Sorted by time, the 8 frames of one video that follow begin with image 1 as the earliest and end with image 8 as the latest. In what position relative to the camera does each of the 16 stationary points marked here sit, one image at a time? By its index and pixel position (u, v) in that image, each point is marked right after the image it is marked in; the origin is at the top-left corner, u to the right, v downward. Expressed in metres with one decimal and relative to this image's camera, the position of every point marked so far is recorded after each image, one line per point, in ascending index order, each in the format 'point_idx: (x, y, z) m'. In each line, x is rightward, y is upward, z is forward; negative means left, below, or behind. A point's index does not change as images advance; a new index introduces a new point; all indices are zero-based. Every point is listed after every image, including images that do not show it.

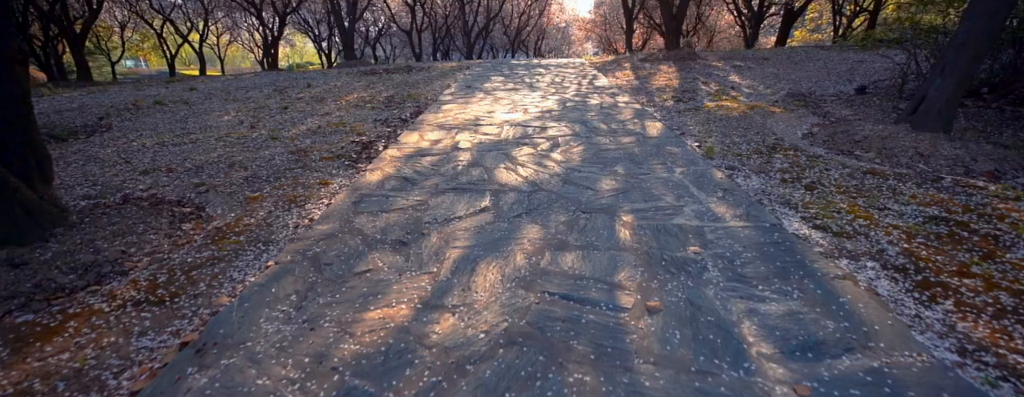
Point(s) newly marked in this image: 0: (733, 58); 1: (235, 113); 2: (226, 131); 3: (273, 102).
0: (+4.5, +2.9, +9.9) m
1: (-3.3, +1.0, +5.9) m
2: (-2.8, +0.7, +4.8) m
3: (-3.3, +1.3, +6.7) m
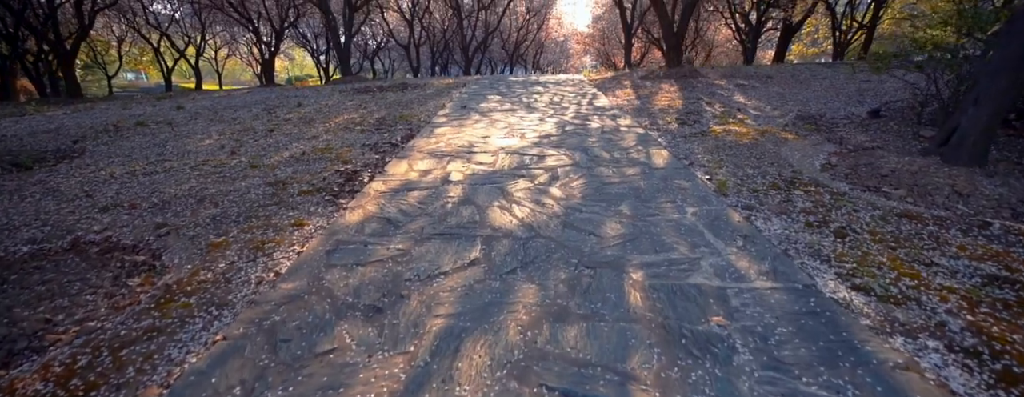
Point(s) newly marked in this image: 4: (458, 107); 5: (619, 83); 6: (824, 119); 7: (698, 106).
0: (+4.4, +2.4, +9.7) m
1: (-3.3, +0.7, +5.6) m
2: (-2.9, +0.4, +4.6) m
3: (-3.3, +1.0, +6.4) m
4: (-0.8, +1.3, +7.1) m
5: (+2.2, +2.4, +10.0) m
6: (+3.4, +0.9, +5.3) m
7: (+2.5, +1.2, +6.5) m
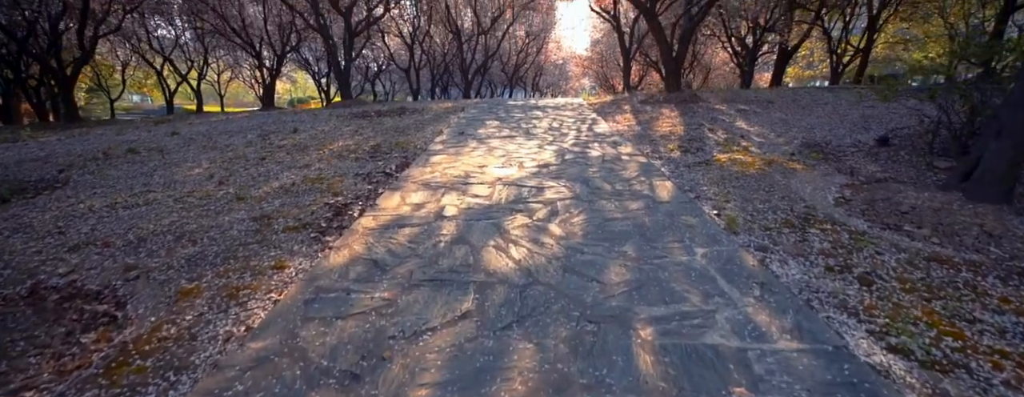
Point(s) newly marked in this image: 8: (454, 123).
0: (+4.4, +1.9, +9.6) m
1: (-3.3, +0.4, +5.4) m
2: (-2.9, +0.1, +4.4) m
3: (-3.3, +0.6, +6.3) m
4: (-0.8, +0.9, +6.9) m
5: (+2.2, +1.9, +9.9) m
6: (+3.4, +0.6, +5.2) m
7: (+2.4, +0.9, +6.3) m
8: (-1.0, +1.3, +8.1) m
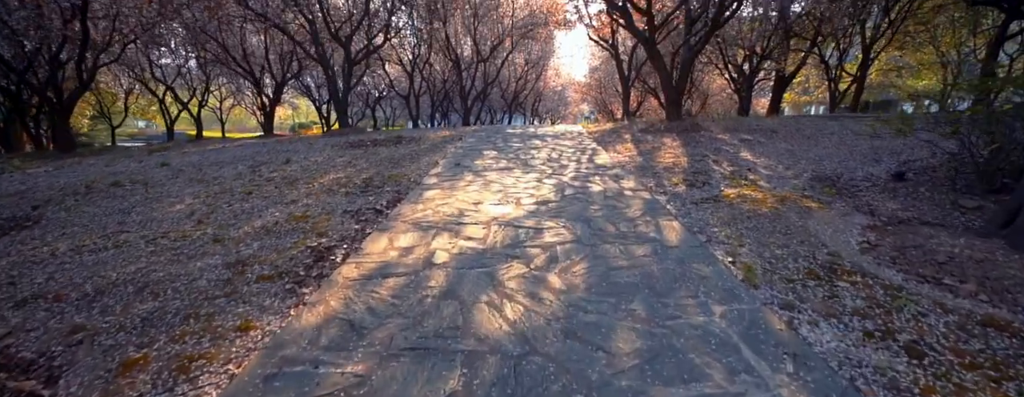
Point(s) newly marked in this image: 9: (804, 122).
0: (+4.4, +1.3, +9.4) m
1: (-3.4, 0.0, +5.2) m
2: (-2.9, -0.2, +4.1) m
3: (-3.4, +0.2, +6.0) m
4: (-0.8, +0.5, +6.7) m
5: (+2.1, +1.3, +9.7) m
6: (+3.4, +0.2, +5.0) m
7: (+2.4, +0.4, +6.1) m
8: (-1.0, +0.7, +7.9) m
9: (+5.9, +1.5, +9.9) m
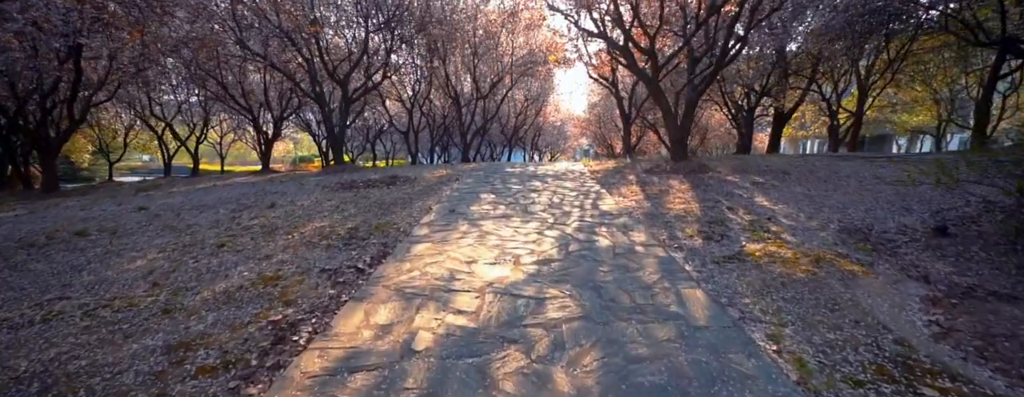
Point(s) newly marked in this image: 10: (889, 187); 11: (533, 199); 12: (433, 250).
0: (+4.3, +0.5, +9.0) m
1: (-3.4, -0.5, +4.7) m
2: (-2.9, -0.7, +3.6) m
3: (-3.4, -0.4, +5.5) m
4: (-0.9, -0.2, +6.2) m
5: (+2.1, +0.4, +9.3) m
6: (+3.3, -0.3, +4.5) m
7: (+2.4, -0.2, +5.6) m
8: (-1.0, 0.0, +7.5) m
9: (+5.9, +0.7, +9.5) m
10: (+4.9, +0.1, +6.3) m
11: (+0.3, 0.0, +7.1) m
12: (-0.7, -0.5, +4.5) m
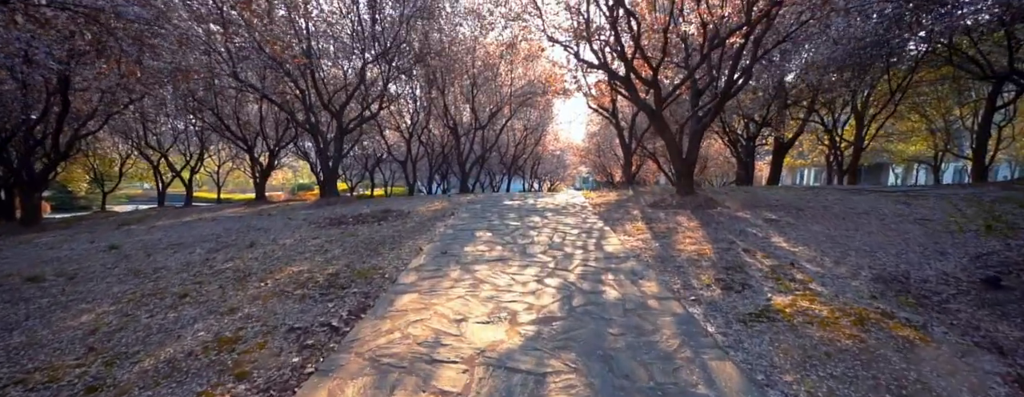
0: (+4.3, -0.1, +8.6) m
1: (-3.4, -0.9, +4.2) m
2: (-3.0, -1.0, +3.1) m
3: (-3.4, -0.8, +5.0) m
4: (-0.9, -0.6, +5.8) m
5: (+2.1, -0.2, +8.9) m
6: (+3.3, -0.7, +4.0) m
7: (+2.4, -0.6, +5.2) m
8: (-1.1, -0.5, +7.0) m
9: (+5.8, 0.0, +9.0) m
10: (+4.9, -0.3, +5.9) m
11: (+0.3, -0.5, +6.6) m
12: (-0.8, -0.8, +3.9) m
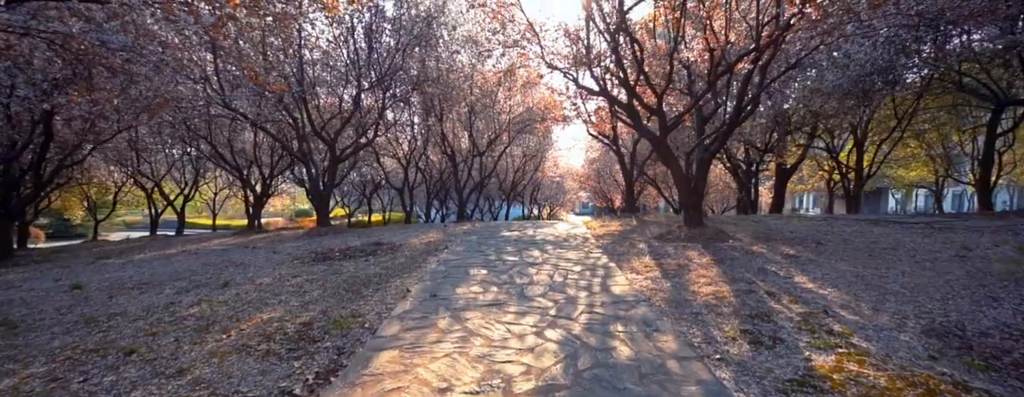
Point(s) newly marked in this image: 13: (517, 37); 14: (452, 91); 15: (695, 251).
0: (+4.3, -0.6, +8.0) m
1: (-3.5, -1.2, +3.6) m
2: (-3.0, -1.3, +2.5) m
3: (-3.5, -1.2, +4.5) m
4: (-0.9, -1.0, +5.2) m
5: (+2.0, -0.8, +8.3) m
6: (+3.3, -1.0, +3.4) m
7: (+2.3, -1.0, +4.6) m
8: (-1.1, -1.0, +6.4) m
9: (+5.8, -0.5, +8.5) m
10: (+4.8, -0.7, +5.3) m
11: (+0.2, -1.0, +6.1) m
12: (-0.8, -1.1, +3.4) m
13: (+0.1, +3.9, +11.9) m
14: (-2.1, +3.8, +17.3) m
15: (+2.7, -0.8, +7.2) m
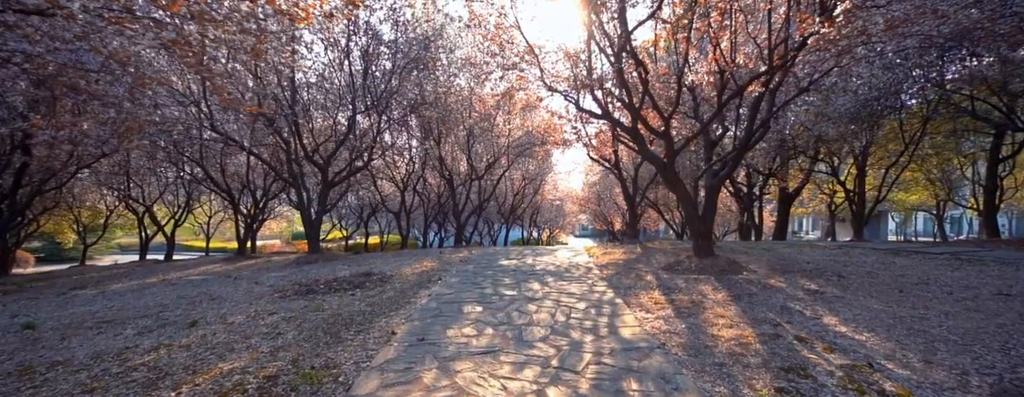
0: (+4.2, -1.1, +7.5) m
1: (-3.5, -1.5, +3.0) m
2: (-3.0, -1.4, +1.9) m
3: (-3.5, -1.5, +3.9) m
4: (-1.0, -1.3, +4.6) m
5: (+2.0, -1.2, +7.8) m
6: (+3.3, -1.2, +2.9) m
7: (+2.3, -1.2, +4.0) m
8: (-1.1, -1.3, +5.8) m
9: (+5.8, -1.0, +8.0) m
10: (+4.8, -1.0, +4.8) m
11: (+0.2, -1.3, +5.5) m
12: (-0.8, -1.4, +2.8) m
13: (+0.1, +3.3, +11.5) m
14: (-2.2, +3.0, +17.0) m
15: (+2.7, -1.2, +6.6) m
